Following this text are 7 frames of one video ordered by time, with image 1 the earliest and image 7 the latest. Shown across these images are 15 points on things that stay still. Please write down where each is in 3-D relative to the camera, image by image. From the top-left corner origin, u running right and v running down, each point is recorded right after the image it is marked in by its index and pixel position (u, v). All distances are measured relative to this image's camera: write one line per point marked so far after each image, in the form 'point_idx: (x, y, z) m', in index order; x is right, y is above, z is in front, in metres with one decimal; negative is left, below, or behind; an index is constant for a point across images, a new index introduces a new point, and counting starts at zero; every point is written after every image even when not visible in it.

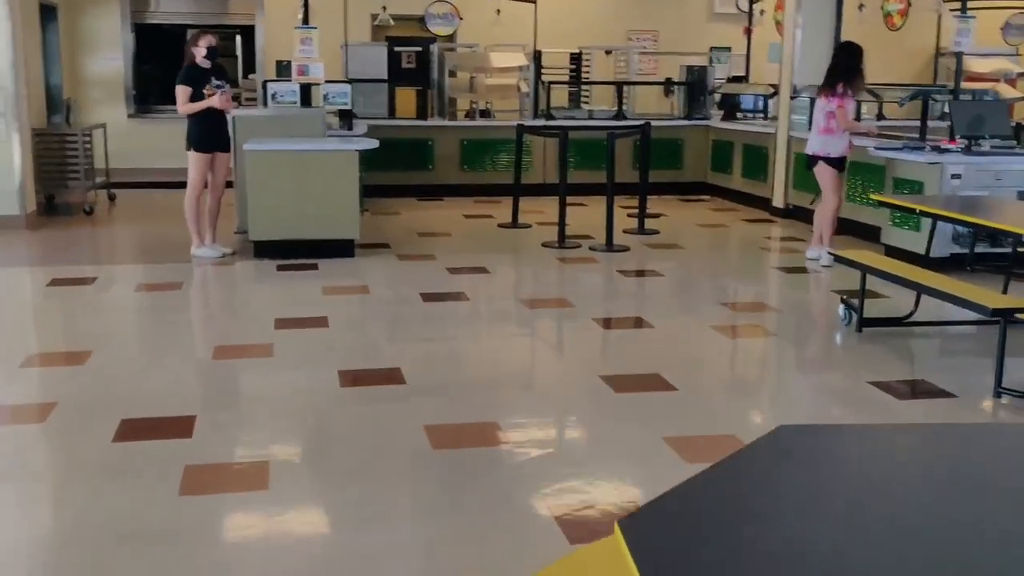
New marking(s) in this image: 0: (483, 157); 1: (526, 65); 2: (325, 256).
0: (-0.2, +0.9, +8.7) m
1: (+0.1, +1.5, +8.7) m
2: (-0.8, +0.1, +5.6) m
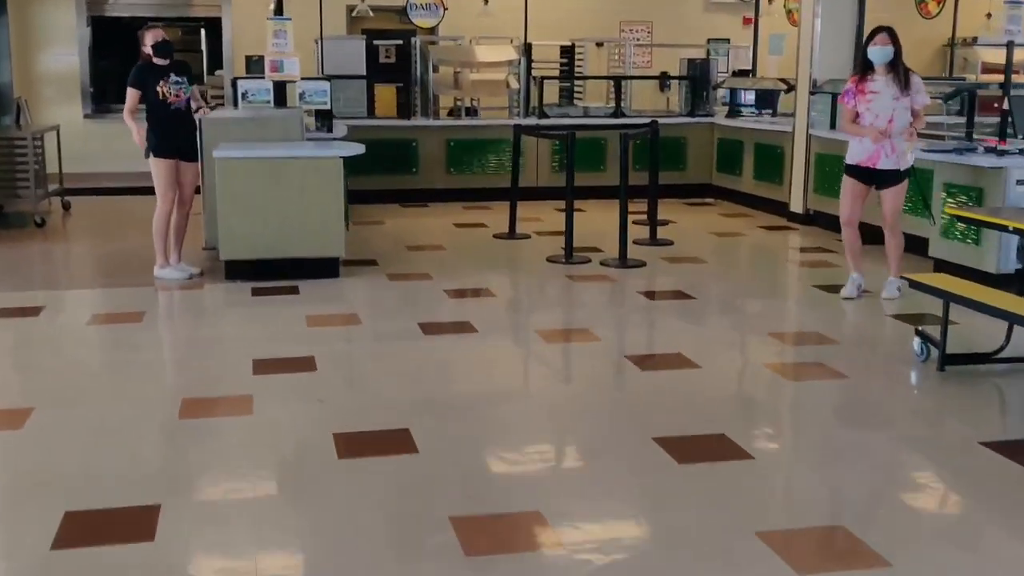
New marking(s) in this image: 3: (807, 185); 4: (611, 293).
0: (-0.3, +0.8, +8.1) m
1: (0.0, +1.5, +8.1) m
2: (-0.8, 0.0, +4.9) m
3: (+1.7, +0.6, +7.0) m
4: (+0.5, 0.0, +5.6) m
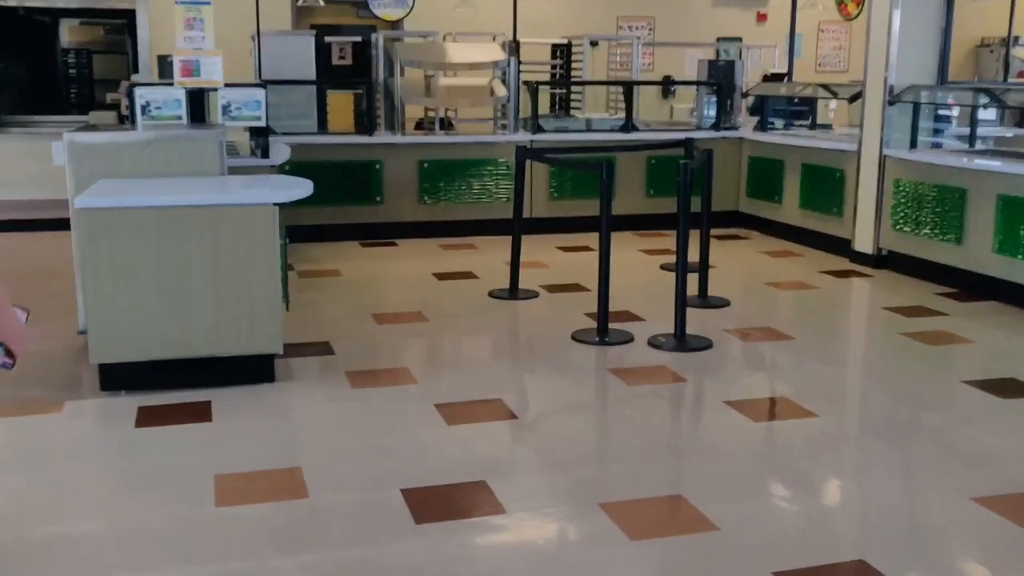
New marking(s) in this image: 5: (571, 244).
0: (-0.3, +0.5, +6.5) m
1: (0.0, +1.2, +6.6) m
2: (-0.8, -0.2, +3.4) m
3: (+1.6, +0.3, +5.5) m
4: (+0.5, -0.3, +4.1) m
5: (+0.3, +0.2, +6.4) m
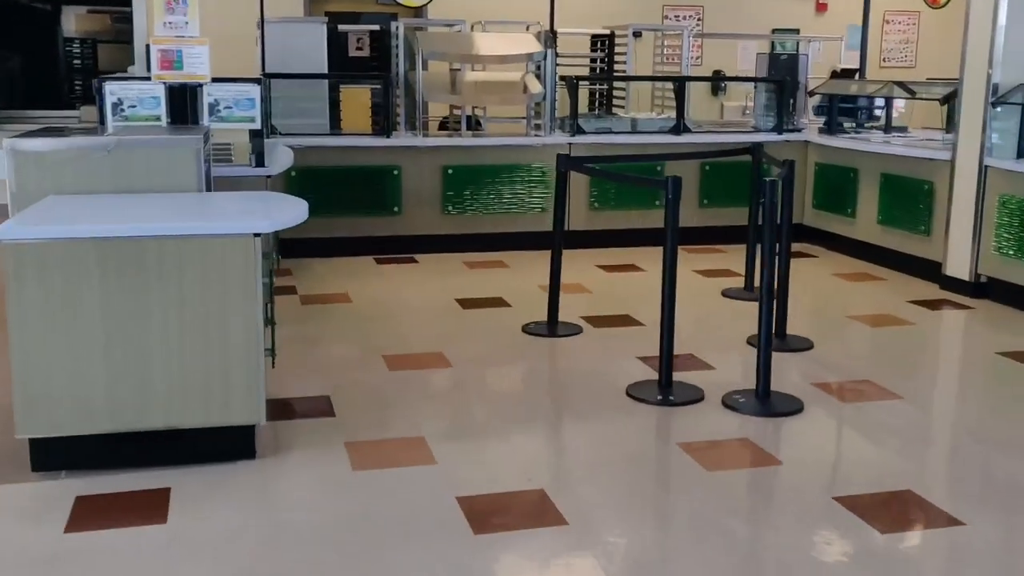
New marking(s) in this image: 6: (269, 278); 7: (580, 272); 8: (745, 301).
0: (-0.2, +0.4, +5.8) m
1: (+0.1, +1.1, +5.8) m
2: (-0.7, -0.3, +2.7) m
3: (+1.8, +0.2, +4.7) m
4: (+0.6, -0.4, +3.3) m
5: (+0.5, +0.1, +5.6) m
6: (-0.6, 0.0, +3.2) m
7: (+0.3, +0.1, +5.5) m
8: (+0.9, -0.1, +5.0) m
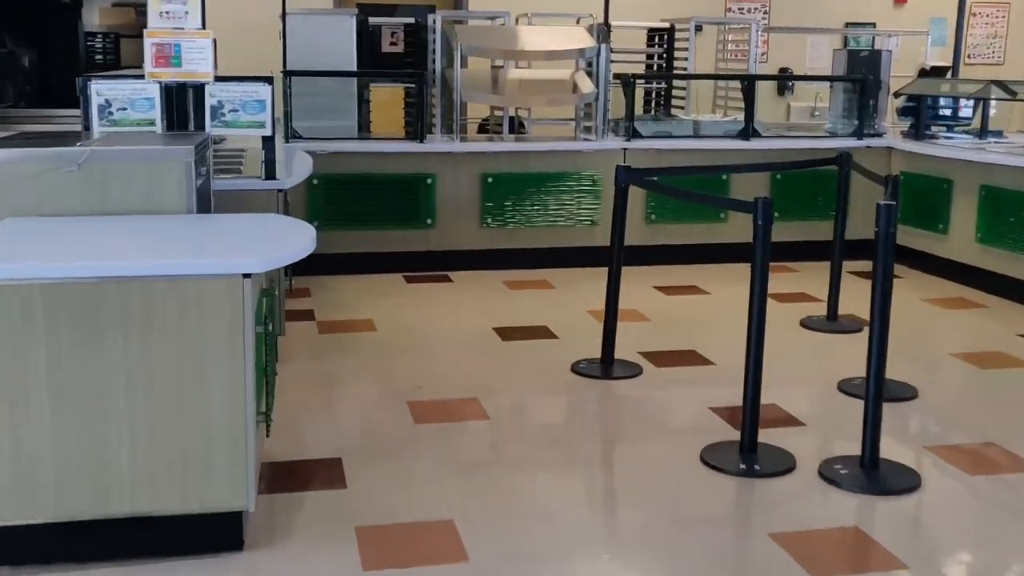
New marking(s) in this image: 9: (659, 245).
0: (0.0, +0.3, +5.2) m
1: (+0.3, +1.0, +5.2) m
2: (-0.6, -0.4, +2.1) m
3: (+1.9, +0.1, +4.1) m
4: (+0.7, -0.5, +2.7) m
5: (+0.6, 0.0, +5.0) m
6: (-0.5, -0.1, +2.6) m
7: (+0.5, 0.0, +4.9) m
8: (+1.1, -0.2, +4.4) m
9: (+0.6, +0.2, +5.5) m
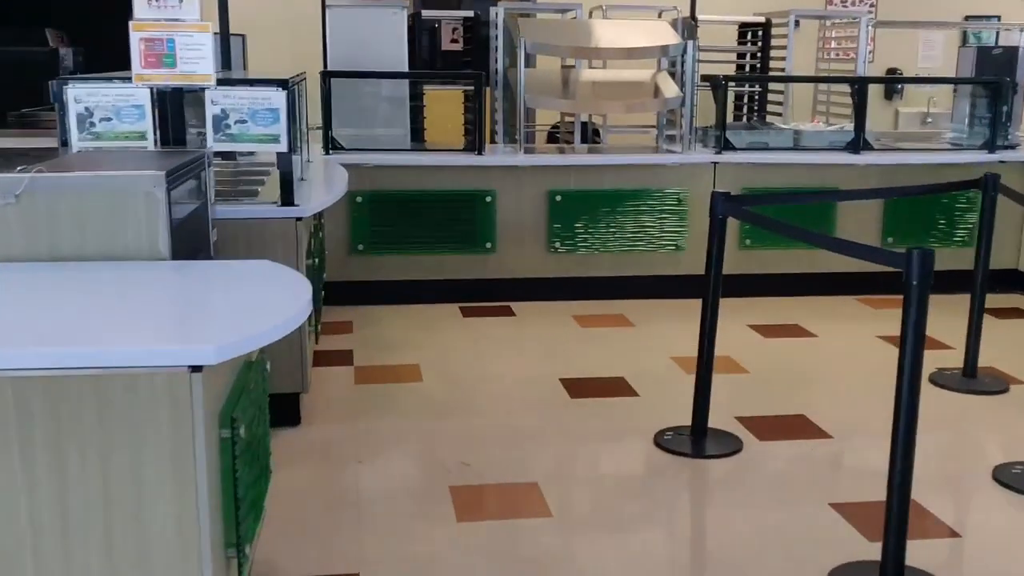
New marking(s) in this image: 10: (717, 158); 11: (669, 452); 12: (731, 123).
0: (+0.3, +0.2, +4.5) m
1: (+0.6, +0.9, +4.5) m
2: (-0.5, -0.6, +1.4) m
3: (+2.1, -0.1, +3.3) m
4: (+0.8, -0.6, +2.0) m
5: (+0.9, -0.1, +4.3) m
6: (-0.4, -0.2, +1.9) m
7: (+0.7, -0.2, +4.2) m
8: (+1.3, -0.3, +3.7) m
9: (+0.9, 0.0, +4.7) m
10: (+0.7, +0.5, +4.5) m
11: (+0.4, -0.4, +3.0) m
12: (+0.8, +0.6, +4.7) m
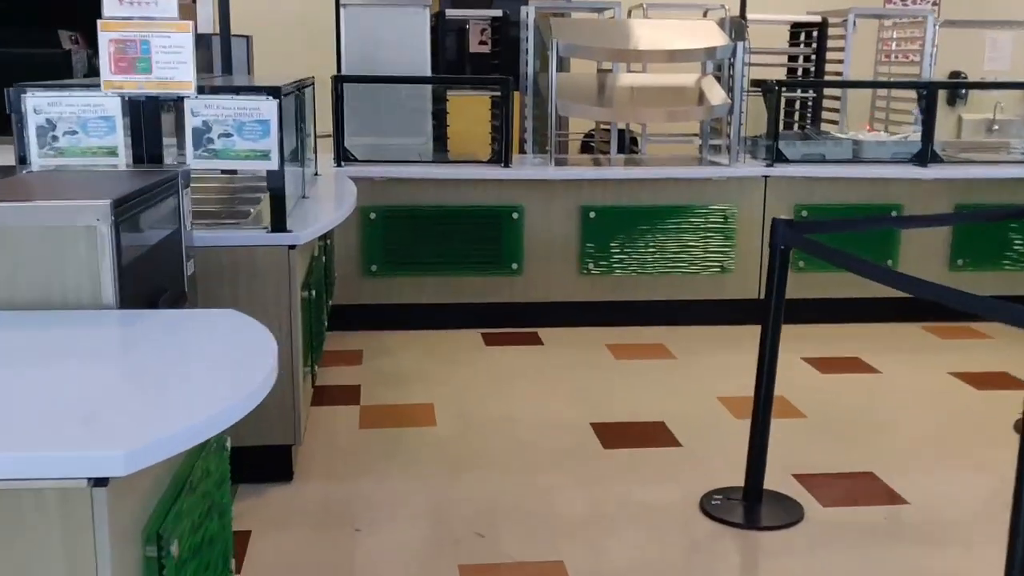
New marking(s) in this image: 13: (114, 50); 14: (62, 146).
0: (+0.4, +0.1, +4.1) m
1: (+0.7, +0.8, +4.1) m
2: (-0.5, -0.6, +1.1) m
3: (+2.2, -0.2, +2.8) m
4: (+0.8, -0.7, +1.5) m
5: (+1.0, -0.2, +3.9) m
6: (-0.4, -0.3, +1.6) m
7: (+0.8, -0.2, +3.7) m
8: (+1.4, -0.4, +3.2) m
9: (+1.0, 0.0, +4.3) m
10: (+0.8, +0.4, +4.1) m
11: (+0.4, -0.5, +2.6) m
12: (+0.9, +0.5, +4.3) m
13: (-0.8, +0.5, +2.4) m
14: (-0.9, +0.3, +2.5) m
